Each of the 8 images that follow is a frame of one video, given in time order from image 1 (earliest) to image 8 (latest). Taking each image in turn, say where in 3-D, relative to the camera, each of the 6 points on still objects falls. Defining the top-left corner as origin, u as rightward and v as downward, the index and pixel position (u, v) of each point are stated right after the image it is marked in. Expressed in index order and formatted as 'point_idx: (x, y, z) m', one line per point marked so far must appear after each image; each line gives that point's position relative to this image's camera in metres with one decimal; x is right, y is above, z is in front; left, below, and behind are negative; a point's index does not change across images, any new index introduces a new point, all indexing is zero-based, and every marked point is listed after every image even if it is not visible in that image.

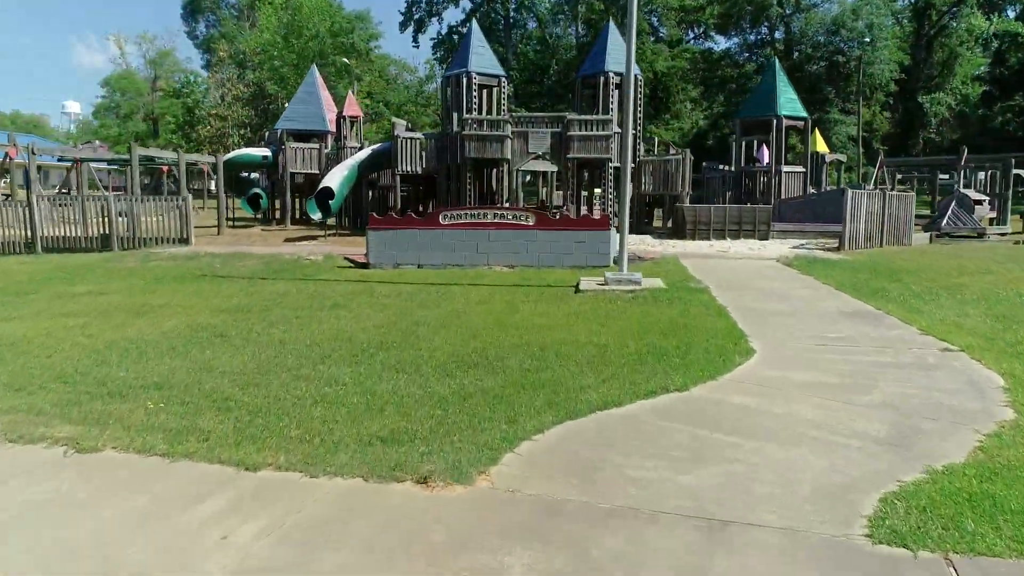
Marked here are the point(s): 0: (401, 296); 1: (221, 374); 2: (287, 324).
0: (-1.8, -0.1, +12.2) m
1: (-3.0, -0.9, +7.6) m
2: (-3.0, -0.5, +9.9) m
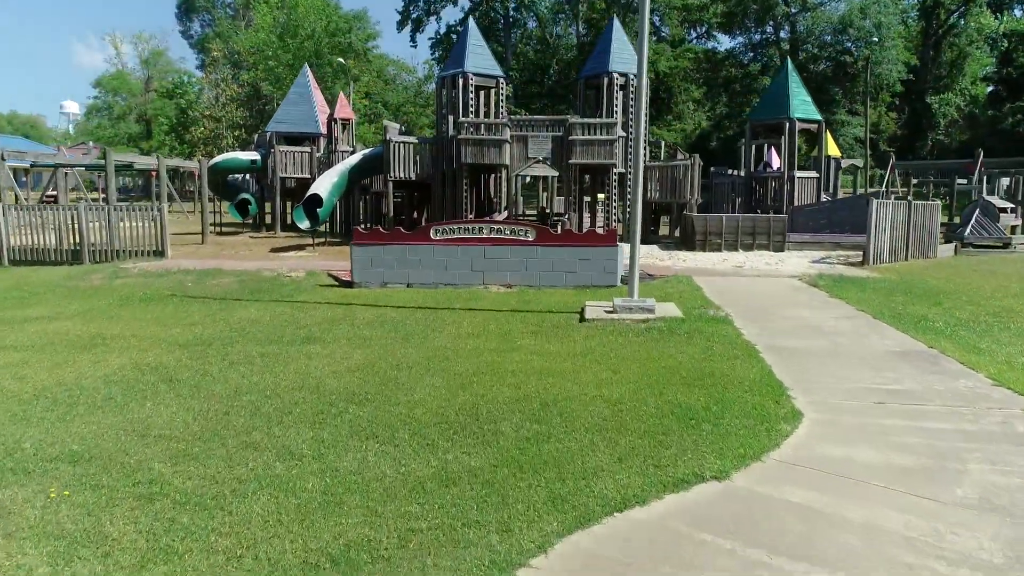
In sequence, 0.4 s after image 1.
0: (-1.8, -0.5, +10.9) m
1: (-3.0, -1.3, +6.3) m
2: (-3.0, -0.9, +8.6) m
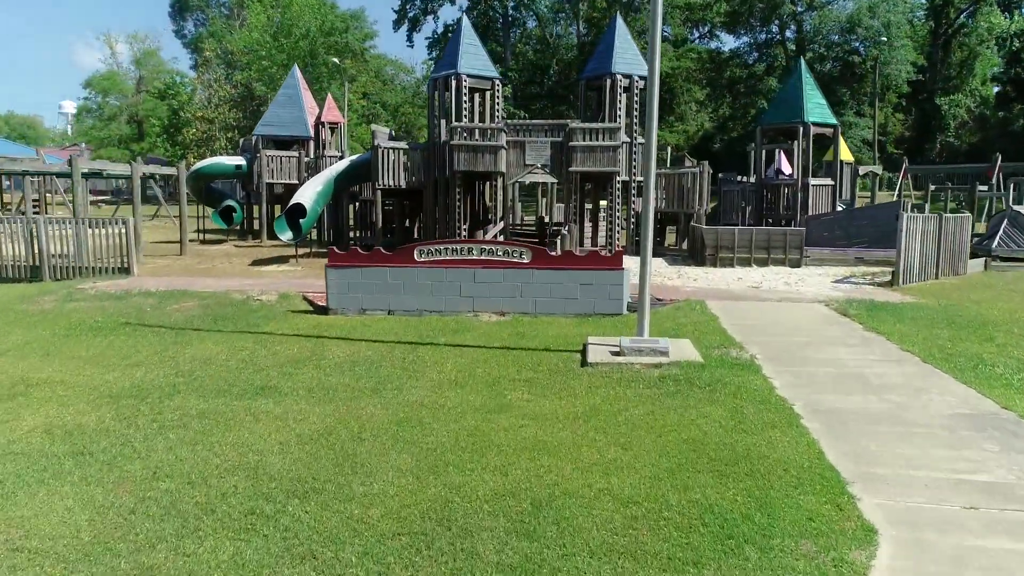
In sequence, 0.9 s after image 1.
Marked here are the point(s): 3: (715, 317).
0: (-1.9, -1.0, +9.4) m
1: (-3.1, -1.7, +4.8) m
2: (-3.2, -1.3, +7.1) m
3: (+3.2, -0.5, +11.8) m
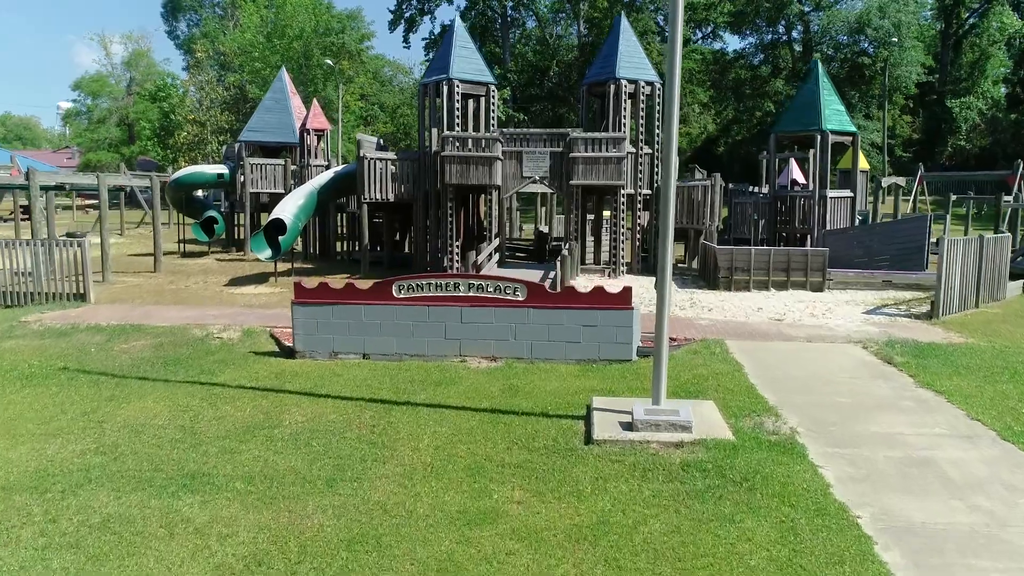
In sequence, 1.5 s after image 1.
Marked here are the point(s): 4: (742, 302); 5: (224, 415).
0: (-2.0, -1.6, +7.8) m
1: (-3.3, -2.3, +3.3) m
2: (-3.3, -1.9, +5.5) m
3: (+3.1, -1.1, +10.2) m
4: (+4.7, -0.3, +15.2) m
5: (-3.4, -1.5, +8.8) m
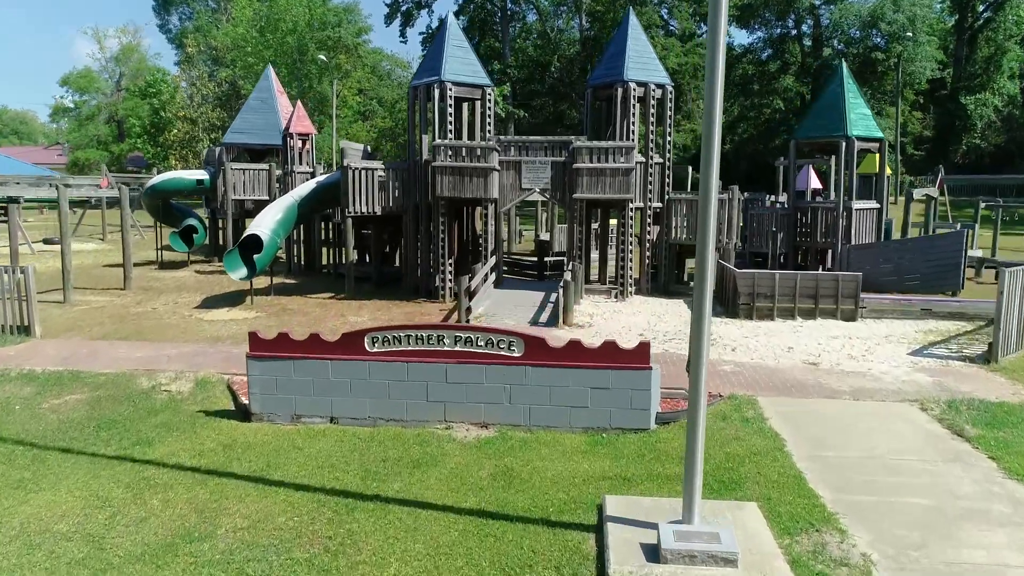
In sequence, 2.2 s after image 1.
0: (-2.1, -2.3, +6.1) m
1: (-3.3, -3.1, +1.6) m
2: (-3.3, -2.6, +3.8) m
3: (+3.1, -1.7, +8.5) m
4: (+4.7, -0.9, +13.5) m
5: (-3.5, -2.2, +7.1) m
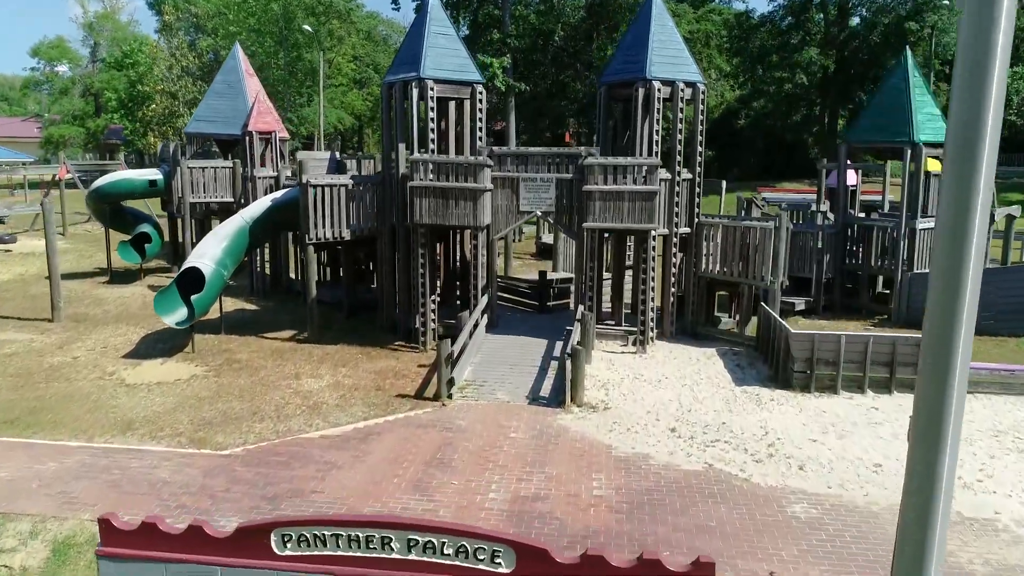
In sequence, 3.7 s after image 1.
0: (-2.2, -3.8, +3.0) m
1: (-3.5, -4.8, -1.5) m
2: (-3.5, -4.3, +0.7) m
3: (+2.9, -3.1, +5.3) m
4: (+4.6, -2.1, +10.2) m
5: (-3.6, -3.6, +3.9) m
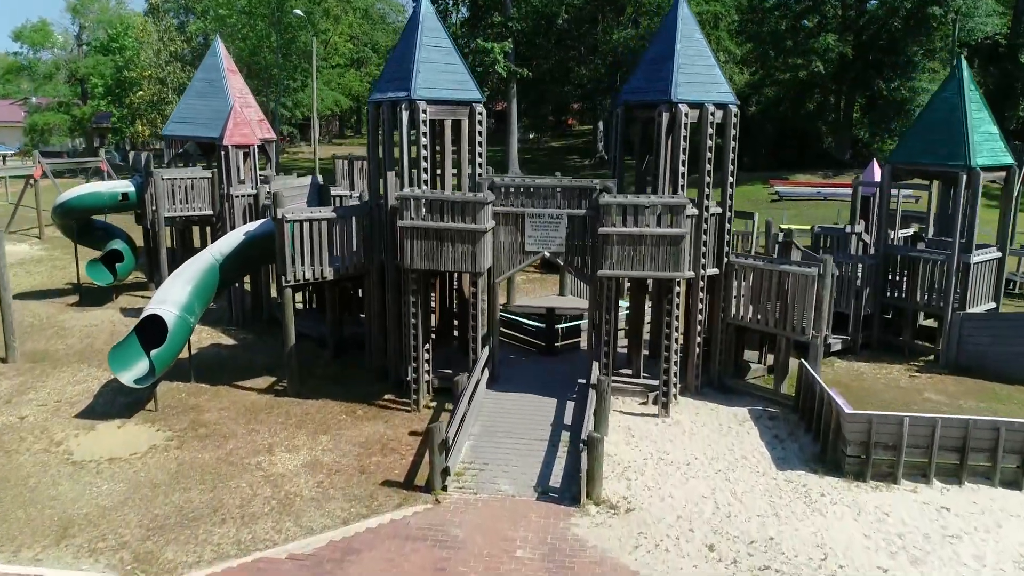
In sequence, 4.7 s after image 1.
0: (-2.2, -5.1, +1.3) m
1: (-3.4, -6.3, -3.2) m
2: (-3.4, -5.7, -1.0) m
3: (+3.0, -4.4, +3.6) m
4: (+4.6, -3.2, +8.5) m
5: (-3.5, -4.9, +2.2) m
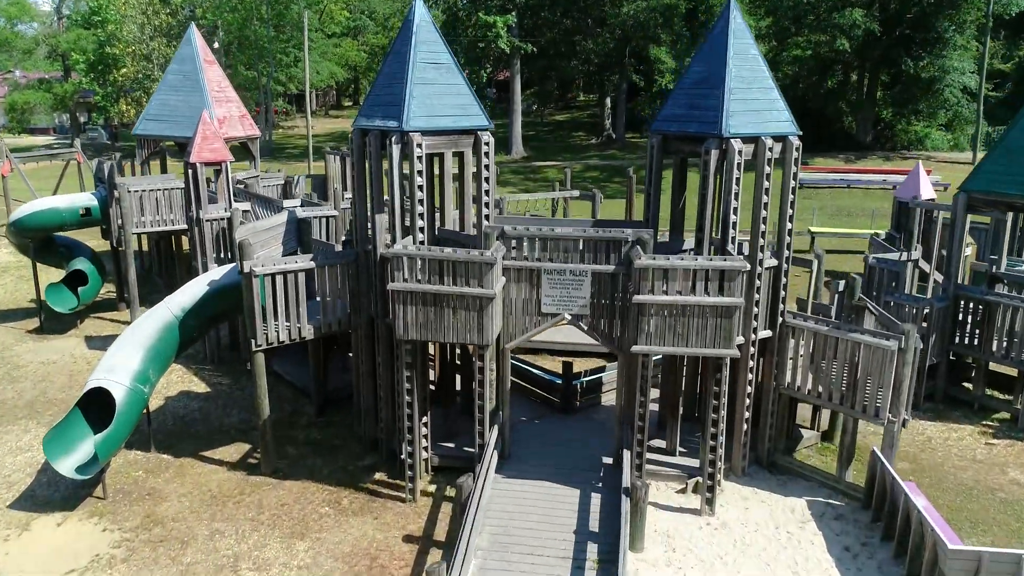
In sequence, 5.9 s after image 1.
0: (-2.0, -6.7, -0.7) m
1: (-3.2, -8.1, -5.1) m
2: (-3.2, -7.4, -2.9) m
3: (+3.2, -5.8, +1.6) m
4: (+4.8, -4.4, +6.4) m
5: (-3.3, -6.5, +0.3) m
